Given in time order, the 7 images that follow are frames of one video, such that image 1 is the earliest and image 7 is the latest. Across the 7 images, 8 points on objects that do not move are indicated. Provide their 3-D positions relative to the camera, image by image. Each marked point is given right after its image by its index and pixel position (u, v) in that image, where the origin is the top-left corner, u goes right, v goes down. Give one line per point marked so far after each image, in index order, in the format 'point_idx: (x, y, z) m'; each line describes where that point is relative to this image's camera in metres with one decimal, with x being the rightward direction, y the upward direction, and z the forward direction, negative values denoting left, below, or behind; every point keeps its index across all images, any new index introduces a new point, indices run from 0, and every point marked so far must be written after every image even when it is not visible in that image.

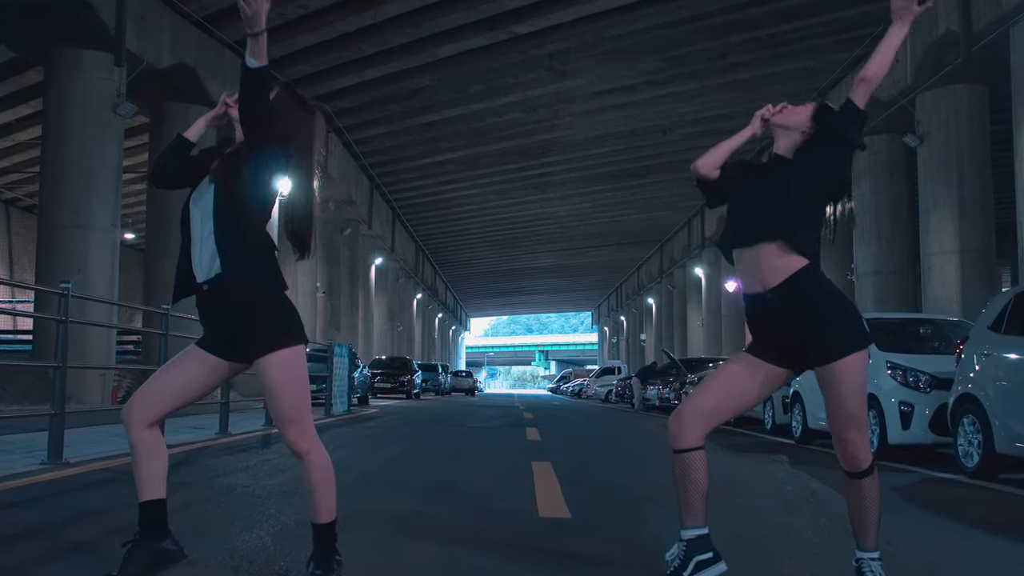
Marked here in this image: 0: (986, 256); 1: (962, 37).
0: (+9.1, +0.6, +16.7) m
1: (+7.9, +4.4, +15.3) m
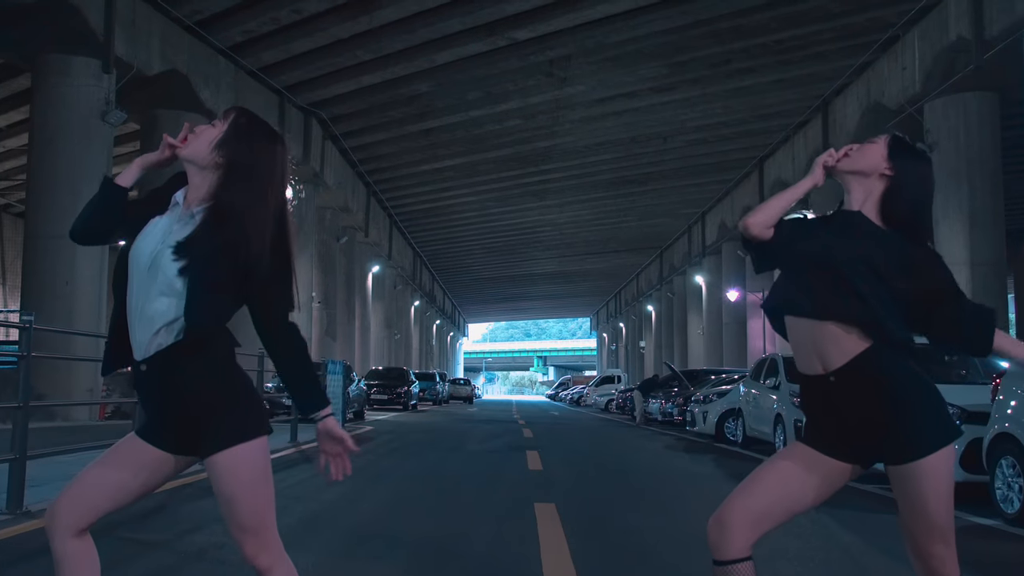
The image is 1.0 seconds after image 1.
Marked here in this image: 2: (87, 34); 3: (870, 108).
0: (+9.1, +0.4, +16.3) m
1: (+7.9, +4.2, +14.8) m
2: (-7.1, +4.2, +14.4) m
3: (+7.9, +4.0, +19.2) m
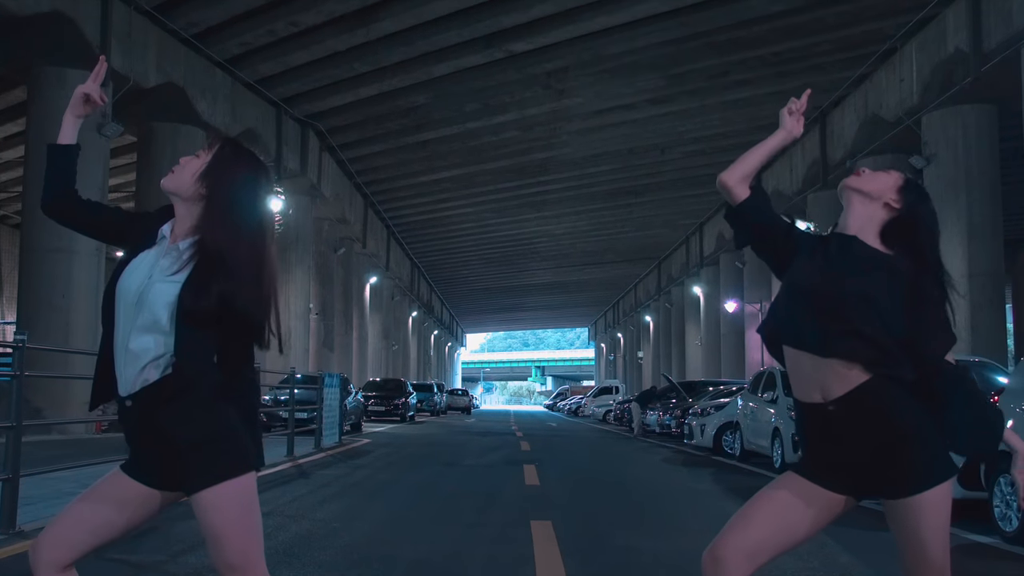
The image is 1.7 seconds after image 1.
0: (+9.1, +0.1, +16.3) m
1: (+7.9, +4.0, +14.9) m
2: (-7.1, +4.0, +14.4) m
3: (+7.9, +3.7, +19.2) m
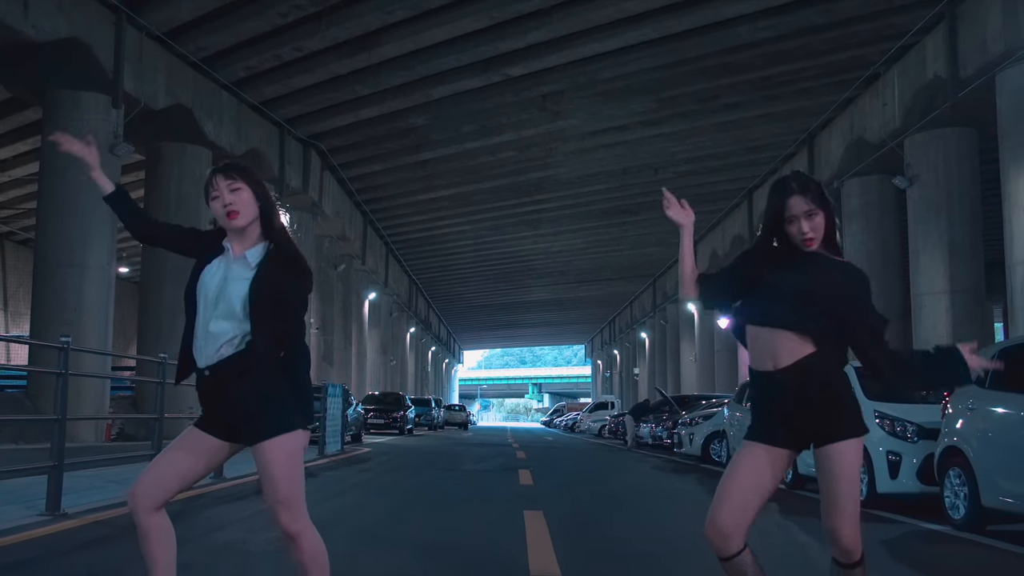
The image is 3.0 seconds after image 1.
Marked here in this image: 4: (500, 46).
0: (+9.0, -0.2, +16.9) m
1: (+7.8, +3.7, +15.5) m
2: (-7.2, +3.7, +15.0) m
3: (+7.8, +3.3, +19.9) m
4: (-0.2, +4.6, +16.4) m
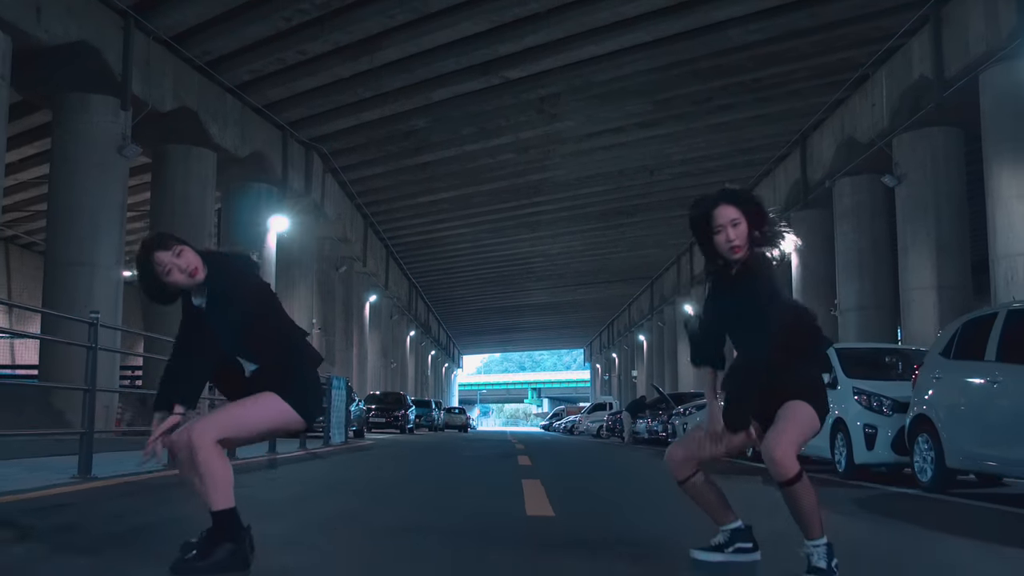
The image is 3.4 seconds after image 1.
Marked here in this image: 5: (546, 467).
0: (+9.0, -0.1, +17.3) m
1: (+7.8, +3.8, +16.0) m
2: (-7.2, +3.8, +15.5) m
3: (+7.8, +3.4, +20.3) m
4: (-0.3, +4.6, +16.9) m
5: (+0.4, -2.3, +11.1) m
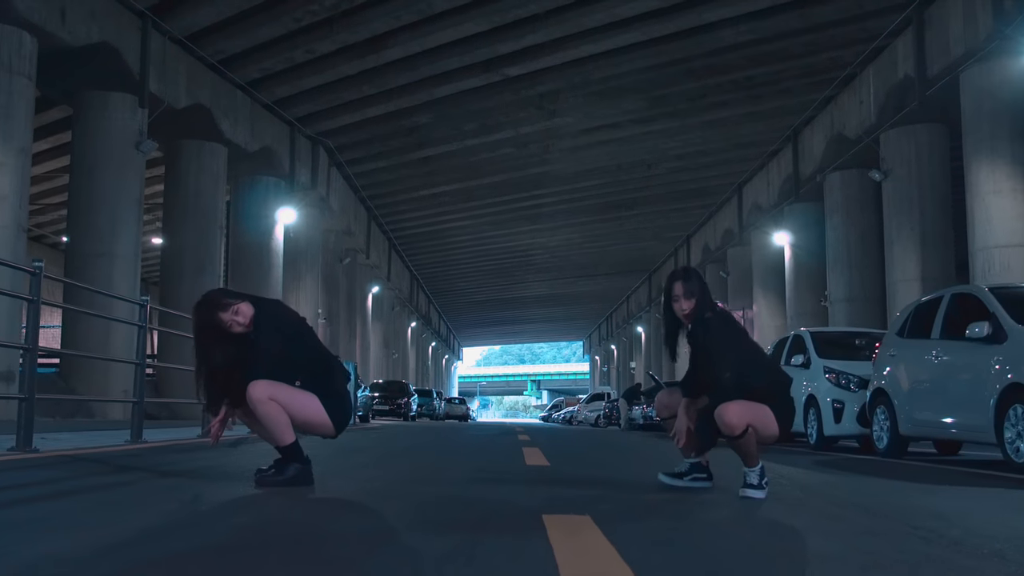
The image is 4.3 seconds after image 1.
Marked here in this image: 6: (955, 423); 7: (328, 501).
0: (+9.0, +0.1, +18.1) m
1: (+7.8, +4.0, +16.7) m
2: (-7.2, +4.0, +16.2) m
3: (+7.8, +3.6, +21.1) m
4: (-0.3, +4.8, +17.6) m
5: (+0.4, -2.1, +11.8) m
6: (+4.0, -1.2, +7.8) m
7: (-1.0, -1.2, +4.8) m
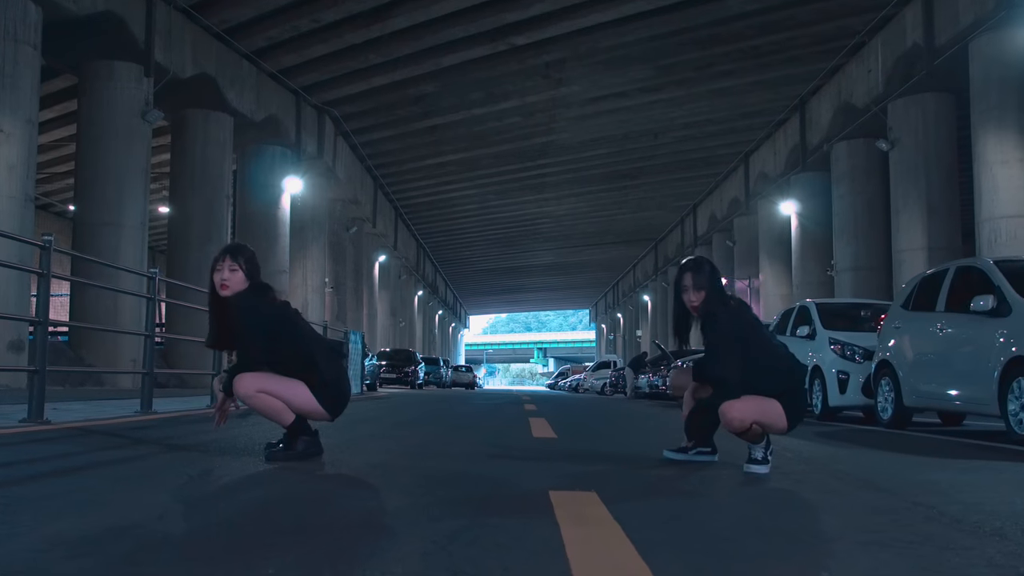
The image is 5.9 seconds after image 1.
0: (+9.1, +0.7, +18.0) m
1: (+7.9, +4.5, +16.6) m
2: (-7.1, +4.5, +16.2) m
3: (+7.9, +4.3, +20.9) m
4: (-0.1, +5.4, +17.5) m
5: (+0.5, -1.7, +12.0) m
6: (+4.0, -1.0, +7.8) m
7: (-1.0, -1.0, +4.9) m
